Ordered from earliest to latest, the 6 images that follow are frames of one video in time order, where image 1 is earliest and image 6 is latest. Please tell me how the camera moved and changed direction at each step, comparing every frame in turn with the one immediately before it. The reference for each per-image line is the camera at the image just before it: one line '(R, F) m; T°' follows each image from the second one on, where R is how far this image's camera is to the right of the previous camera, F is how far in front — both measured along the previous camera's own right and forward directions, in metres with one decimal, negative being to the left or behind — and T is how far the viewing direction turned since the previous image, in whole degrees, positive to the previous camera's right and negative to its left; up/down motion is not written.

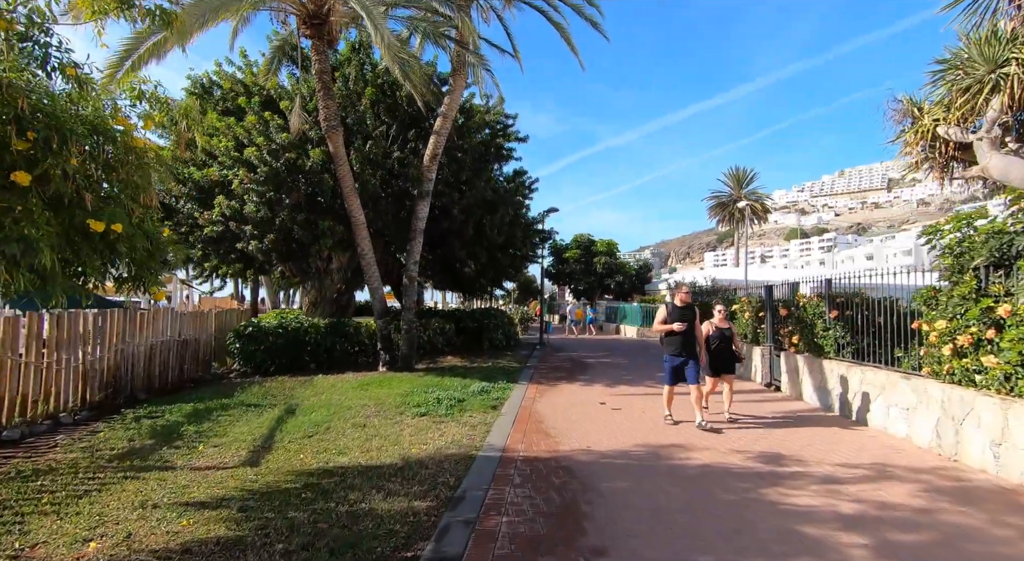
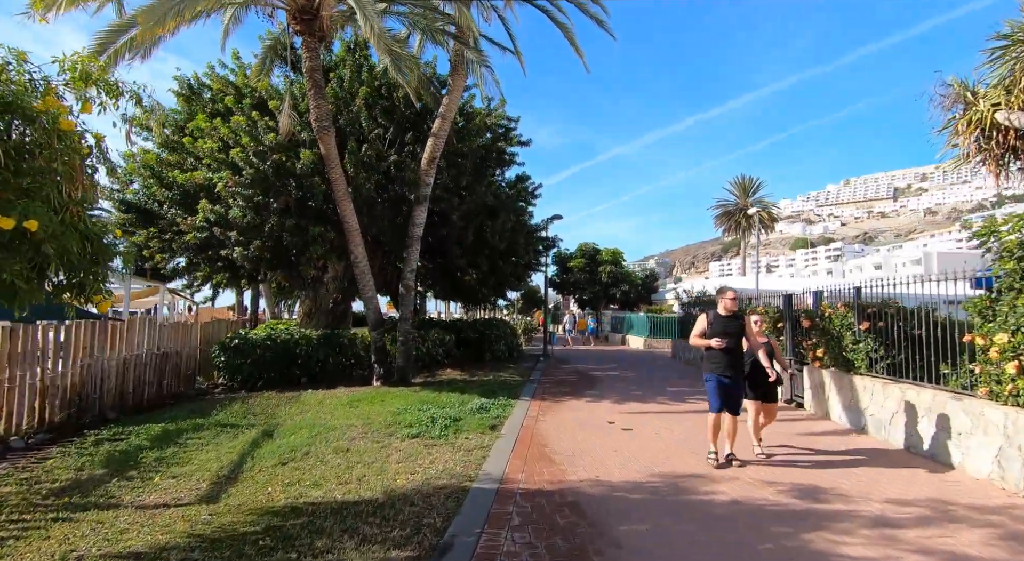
(+0.1, +0.6) m; -1°
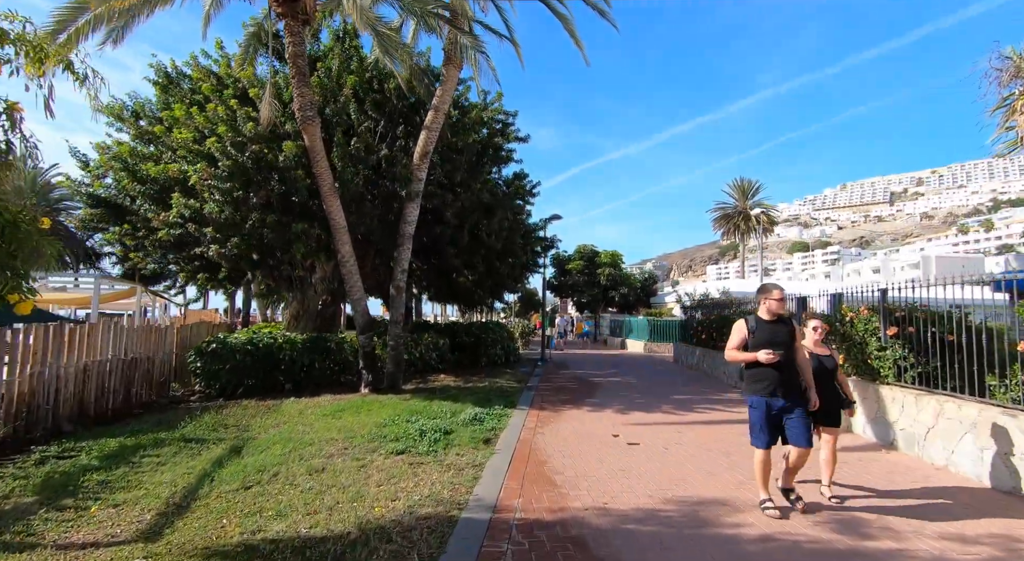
(0.0, +0.6) m; 0°
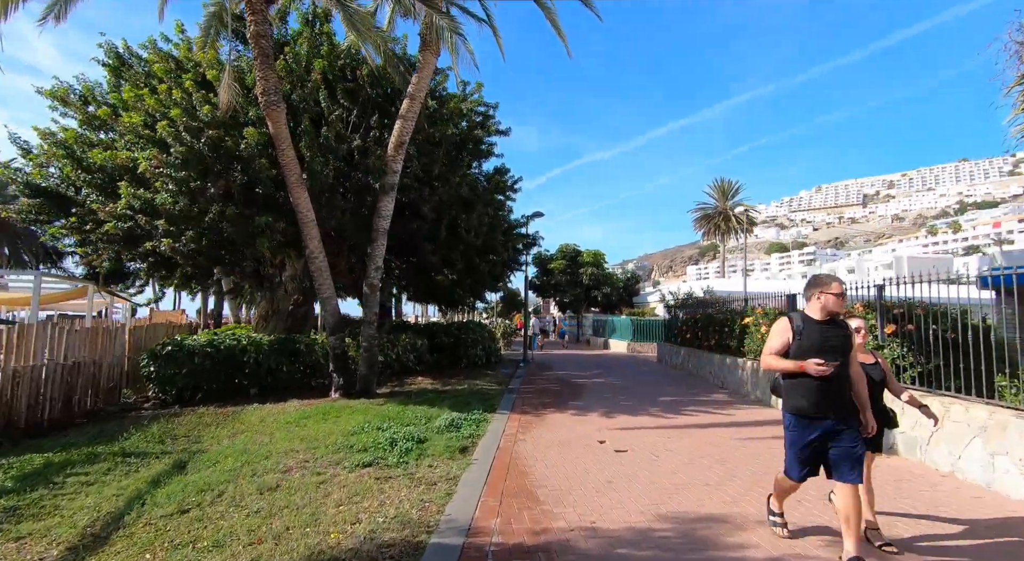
(0.0, +0.5) m; +2°
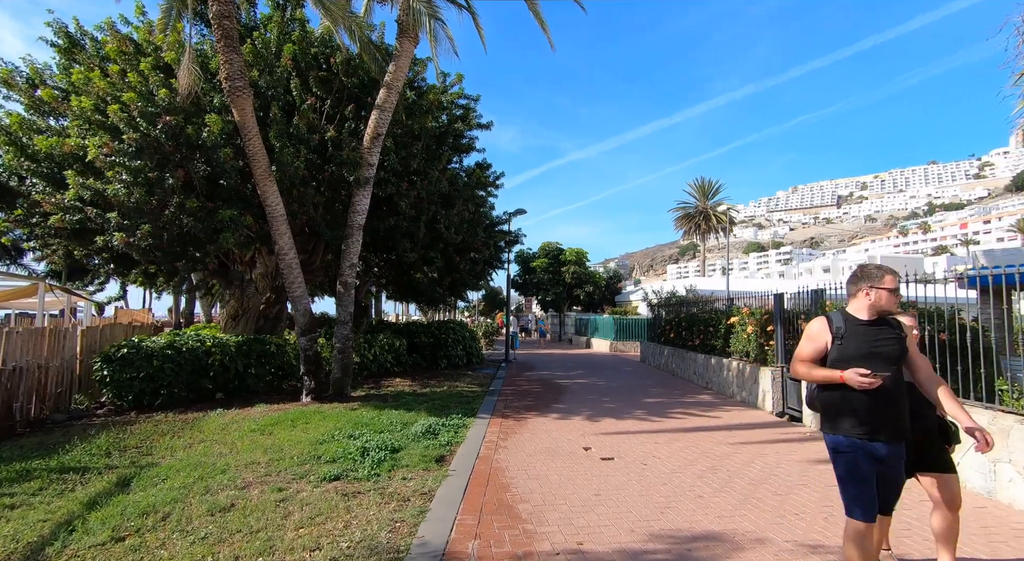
(0.0, +0.4) m; +2°
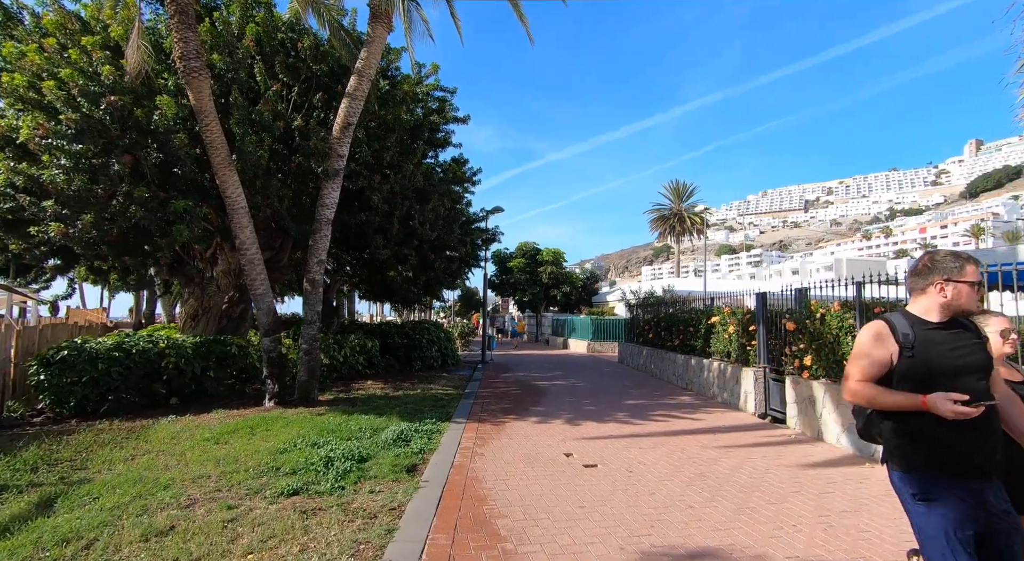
(0.0, +0.4) m; +3°
